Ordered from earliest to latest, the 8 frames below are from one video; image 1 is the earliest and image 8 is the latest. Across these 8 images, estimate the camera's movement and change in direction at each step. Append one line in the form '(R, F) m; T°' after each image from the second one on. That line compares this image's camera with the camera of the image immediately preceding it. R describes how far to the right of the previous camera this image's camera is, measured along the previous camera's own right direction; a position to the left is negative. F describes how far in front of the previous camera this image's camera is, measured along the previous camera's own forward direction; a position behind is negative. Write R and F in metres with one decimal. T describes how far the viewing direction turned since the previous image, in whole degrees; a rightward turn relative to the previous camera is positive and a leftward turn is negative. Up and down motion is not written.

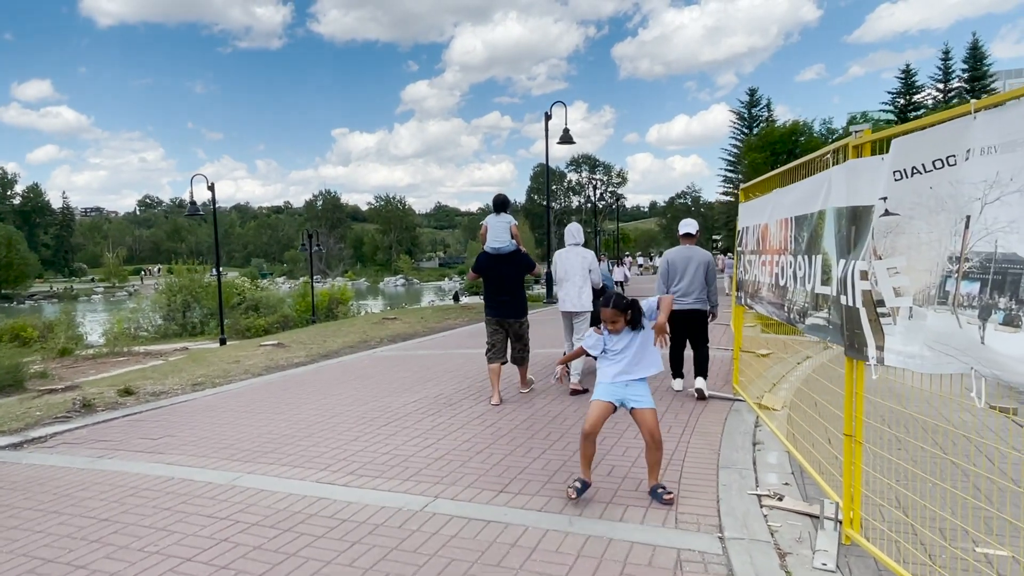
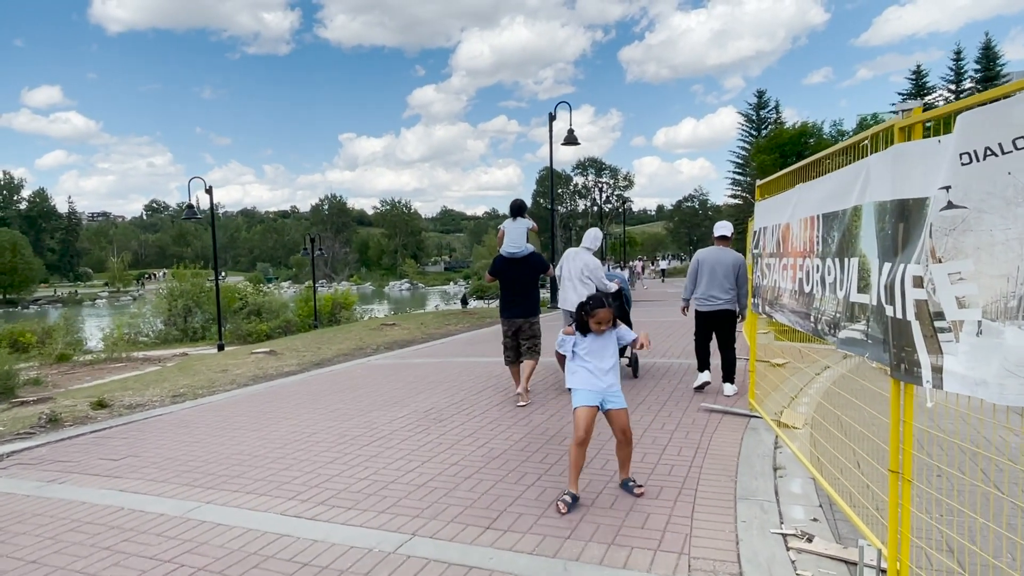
(+0.1, +0.5) m; -1°
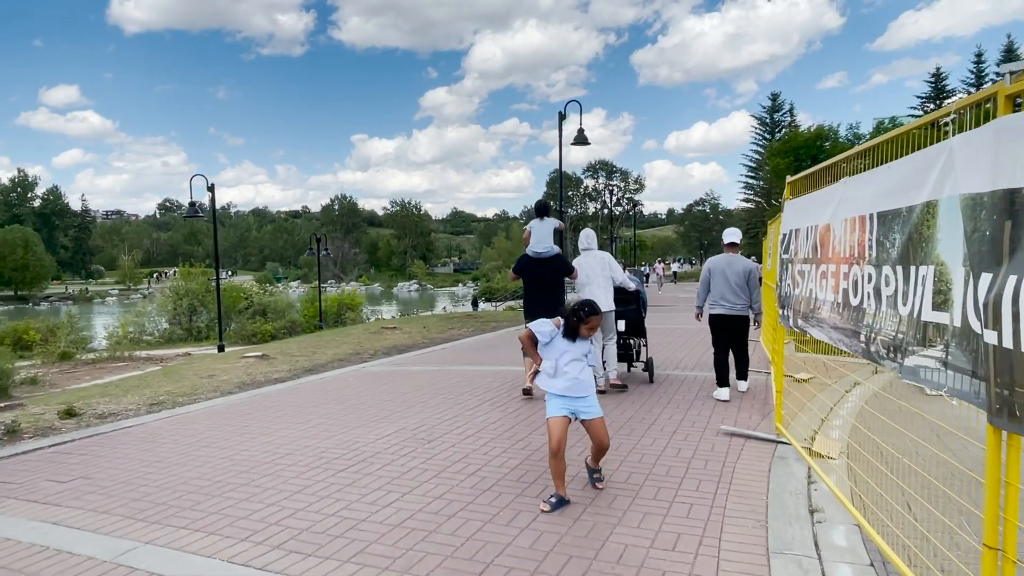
(+0.1, +0.6) m; -1°
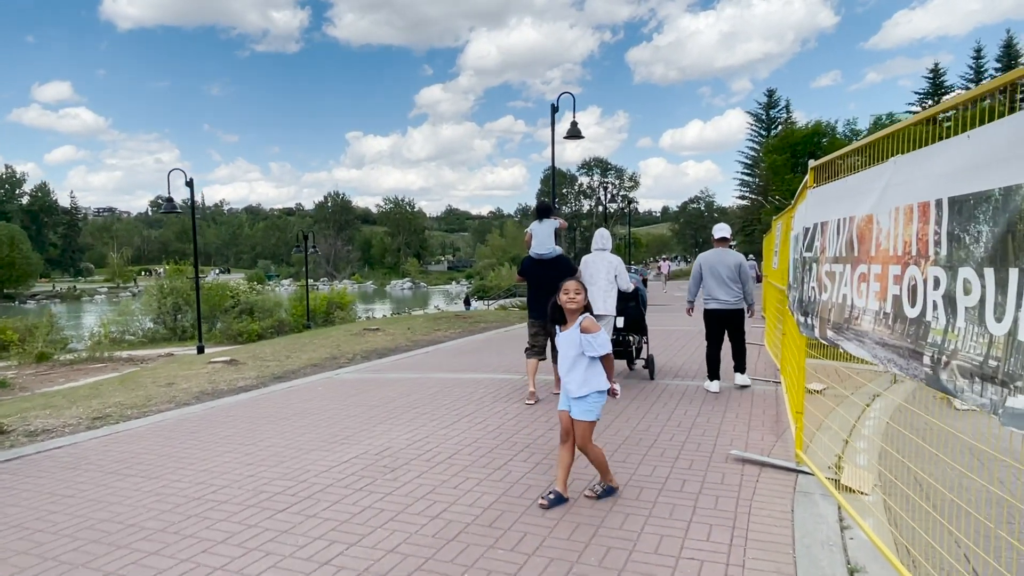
(+0.1, +0.7) m; 0°
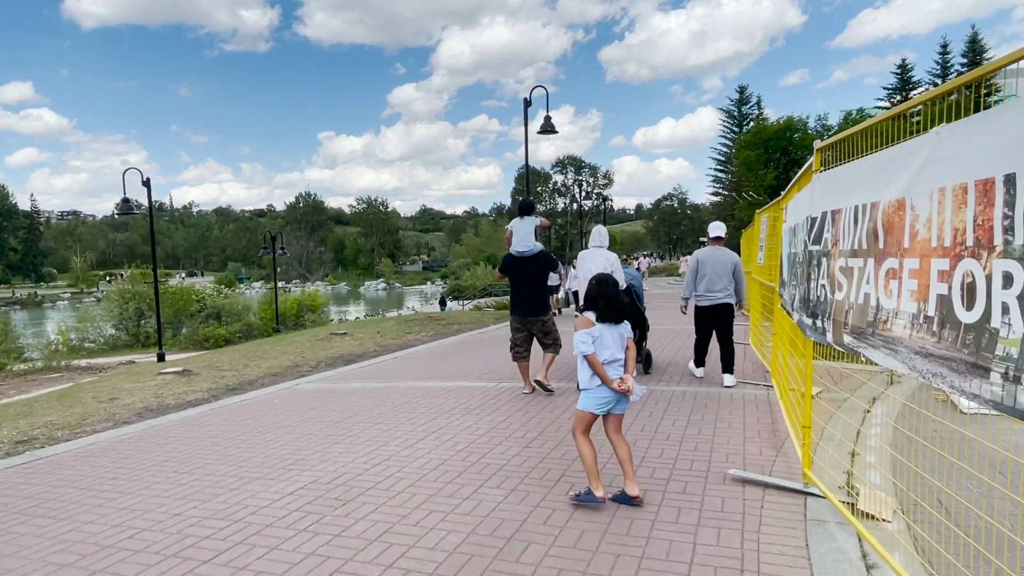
(+0.1, +0.6) m; +2°
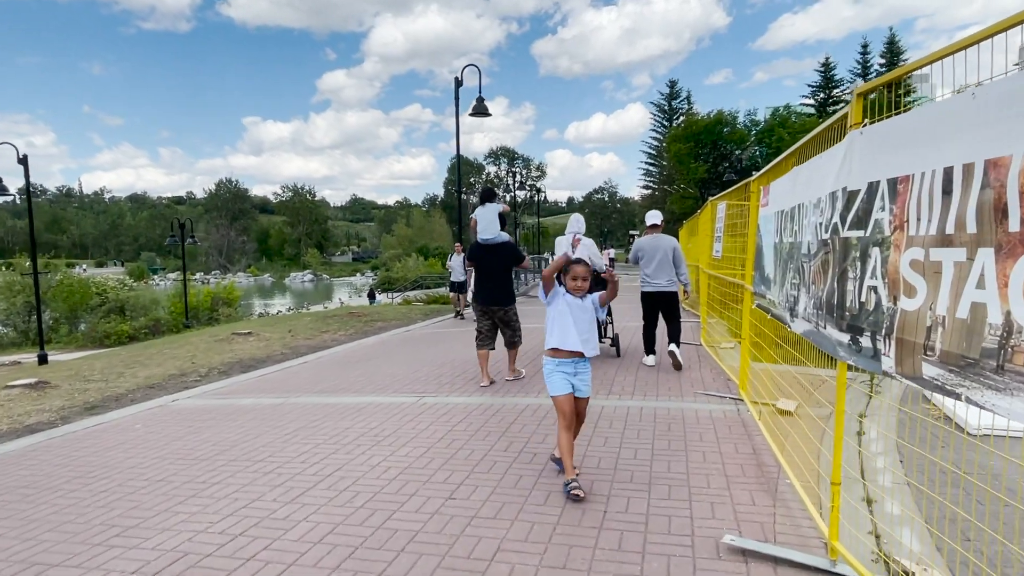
(+0.1, +1.2) m; +6°
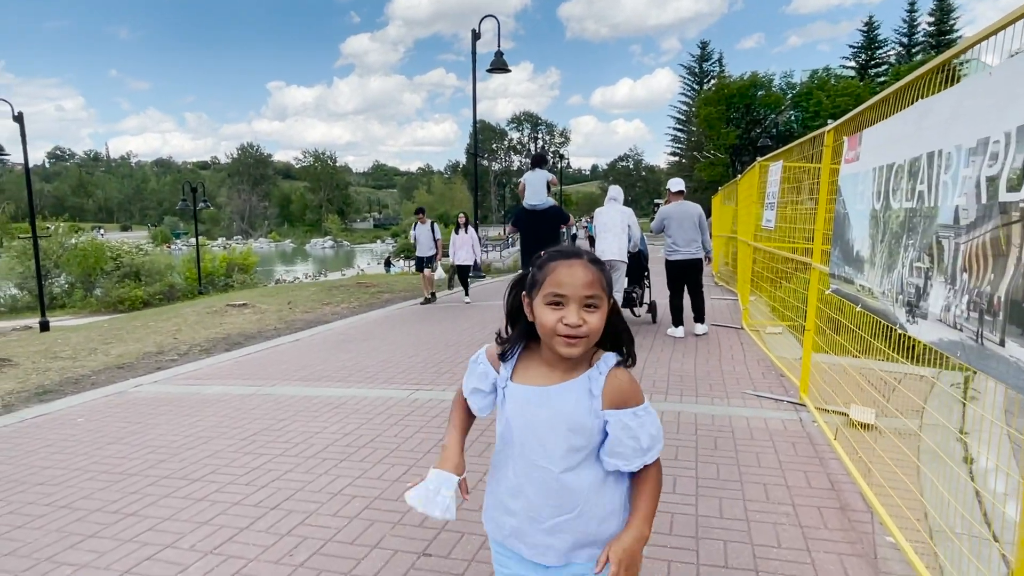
(+0.1, +1.0) m; -2°
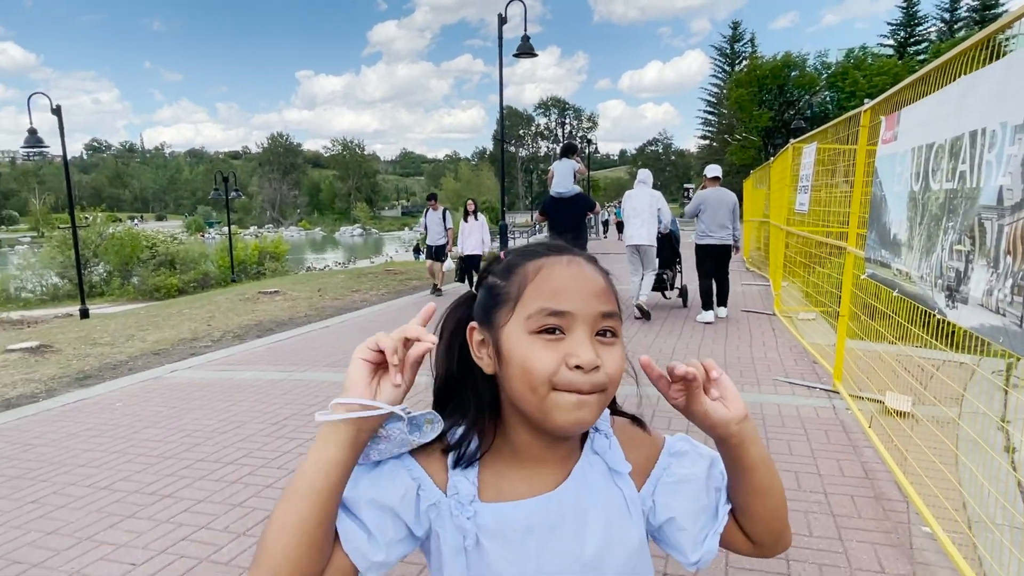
(0.0, 0.0) m; -2°
